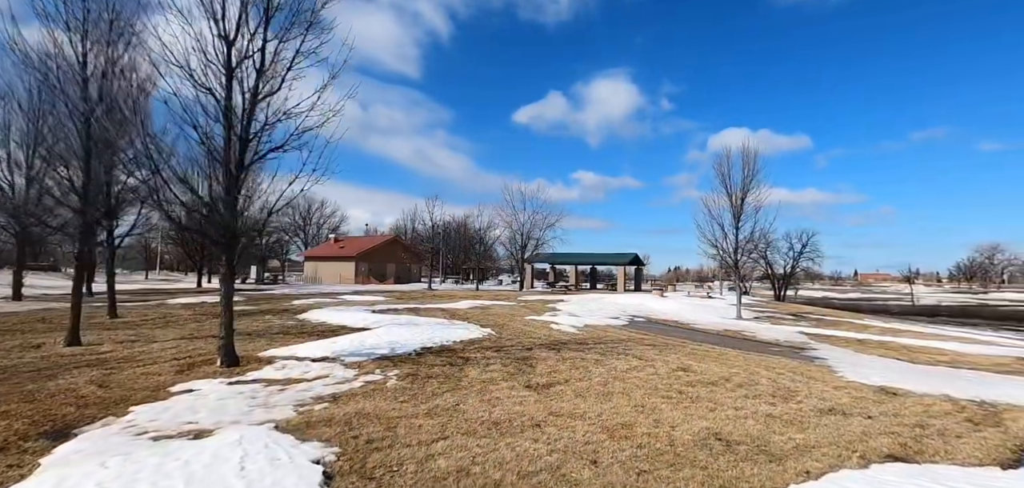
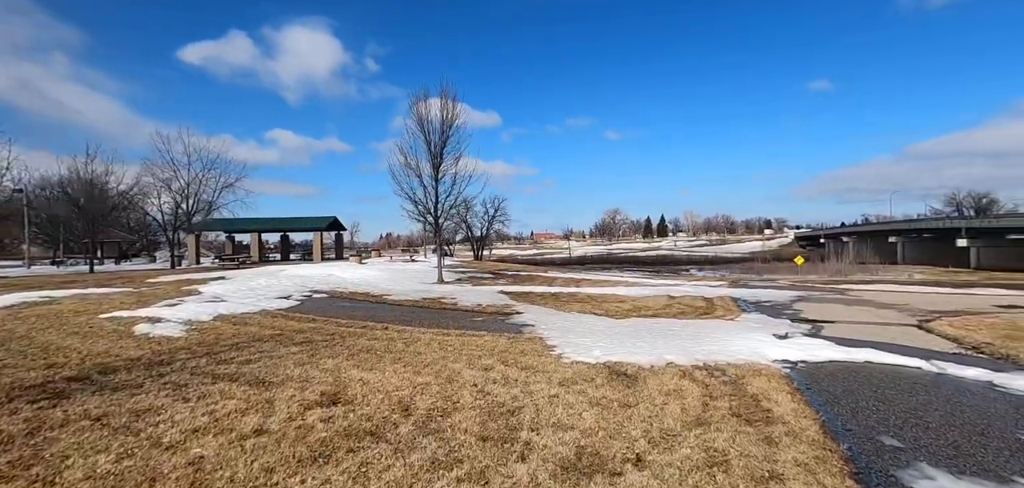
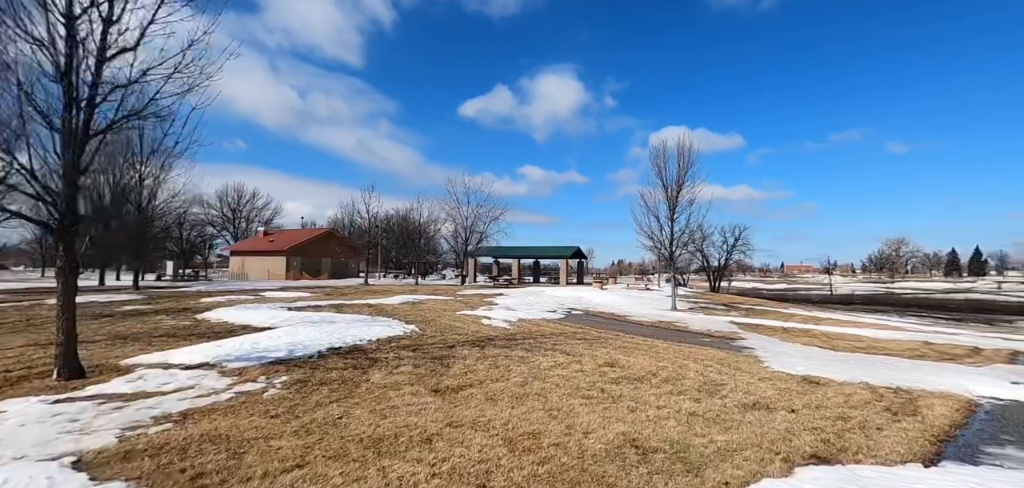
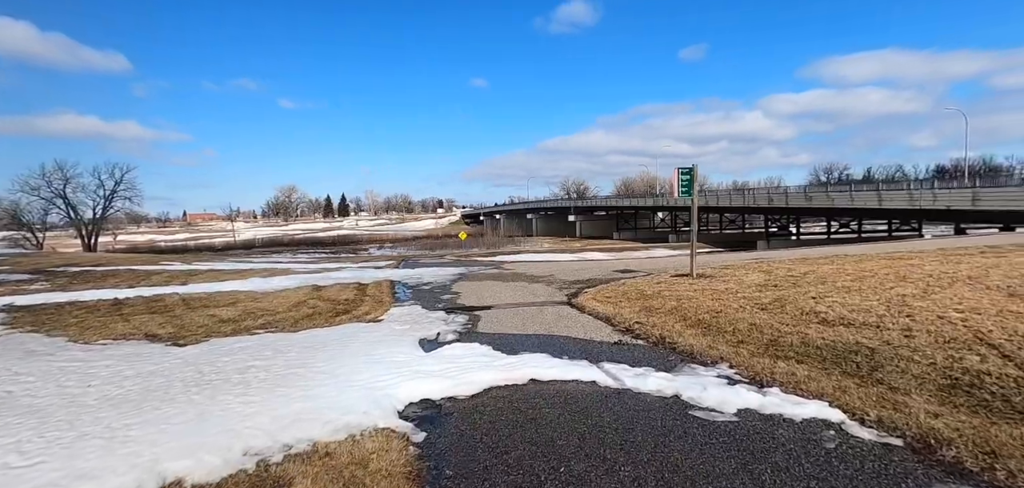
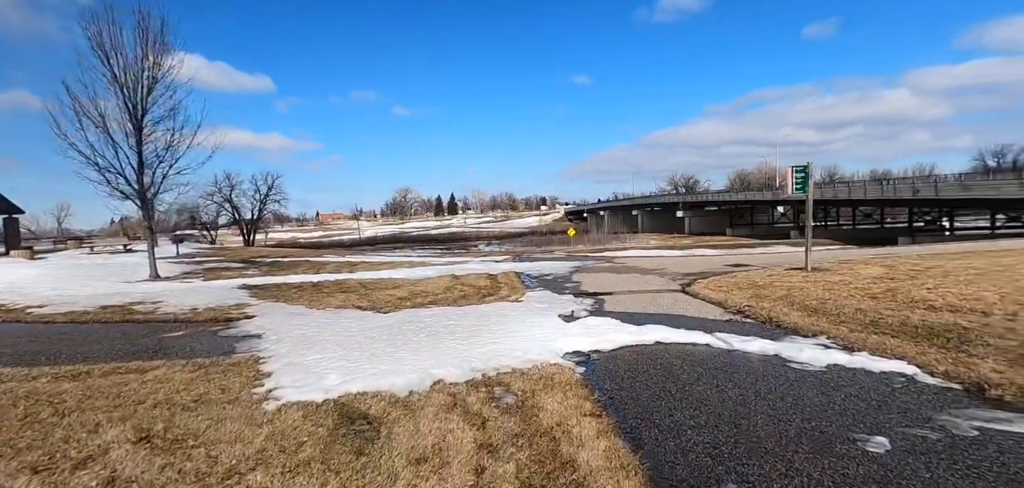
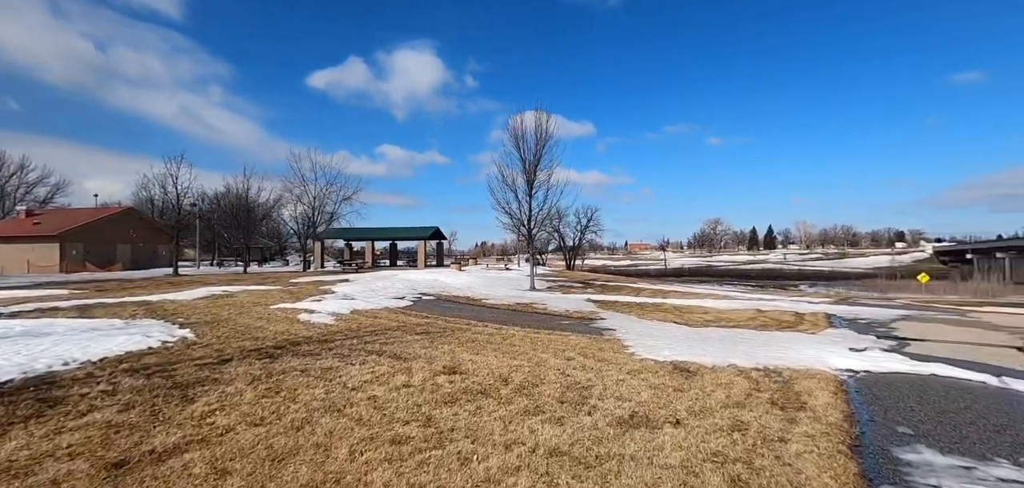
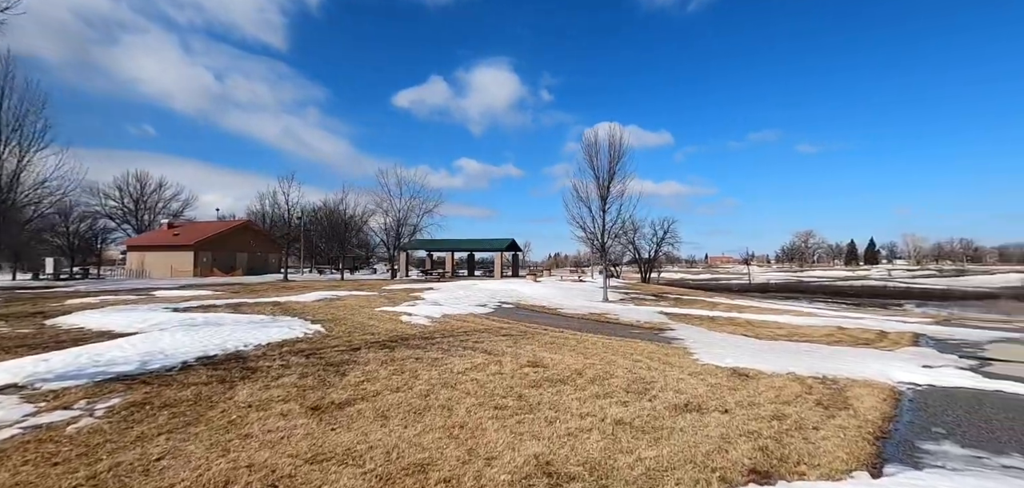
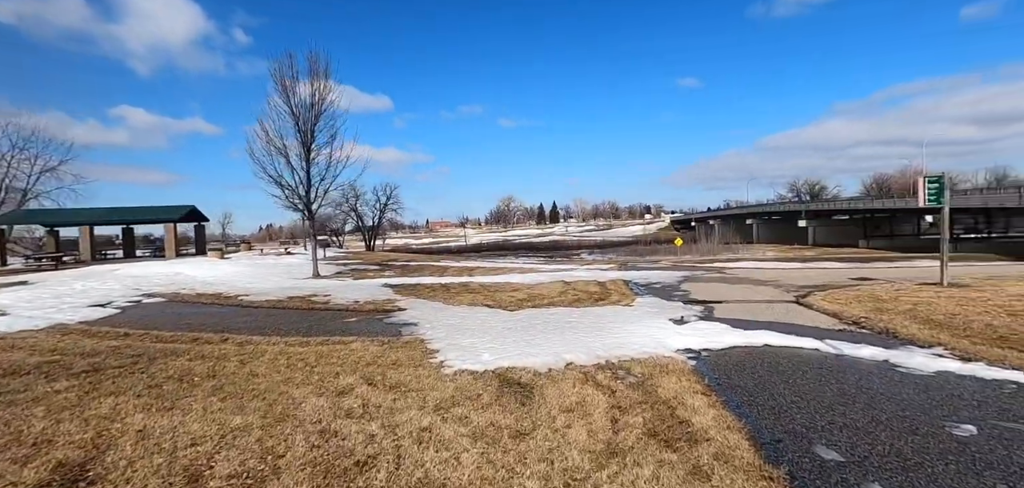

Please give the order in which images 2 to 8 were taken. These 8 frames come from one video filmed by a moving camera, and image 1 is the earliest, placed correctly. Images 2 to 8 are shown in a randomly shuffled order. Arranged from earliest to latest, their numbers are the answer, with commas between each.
3, 7, 6, 2, 8, 5, 4
